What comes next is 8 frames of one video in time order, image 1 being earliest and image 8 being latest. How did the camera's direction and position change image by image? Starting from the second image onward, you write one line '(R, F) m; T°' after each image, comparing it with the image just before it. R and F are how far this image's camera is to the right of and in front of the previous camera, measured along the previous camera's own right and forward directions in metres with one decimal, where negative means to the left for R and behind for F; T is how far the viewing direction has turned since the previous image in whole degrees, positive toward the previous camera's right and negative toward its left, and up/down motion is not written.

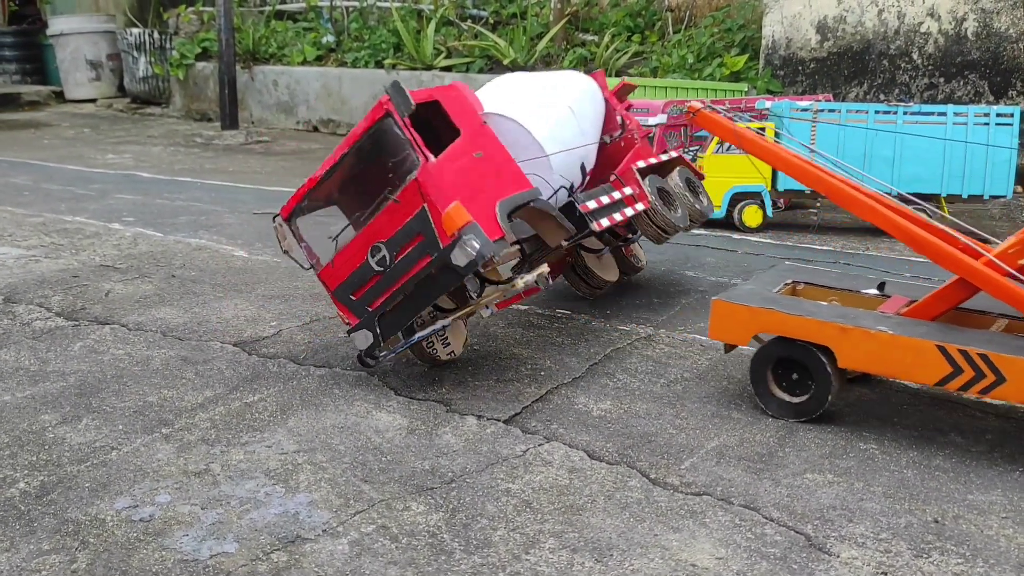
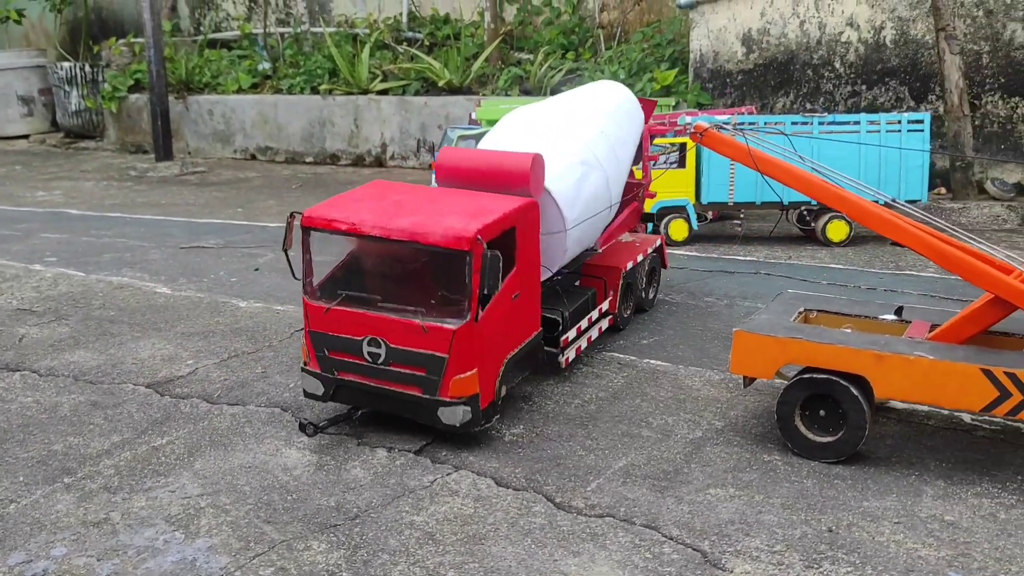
(+0.3, 0.0) m; +3°
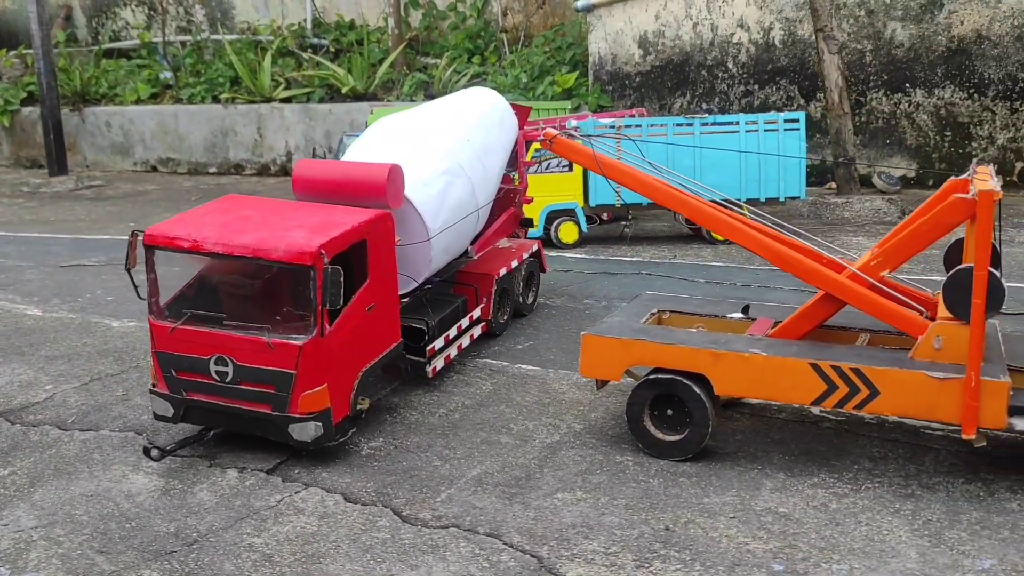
(+0.5, 0.0) m; +5°
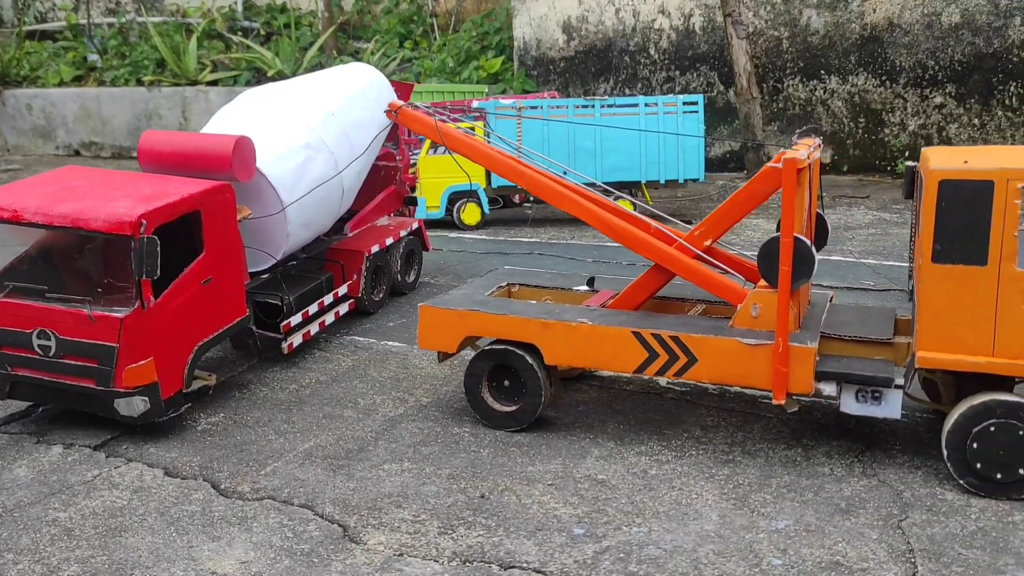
(+0.7, 0.0) m; +3°
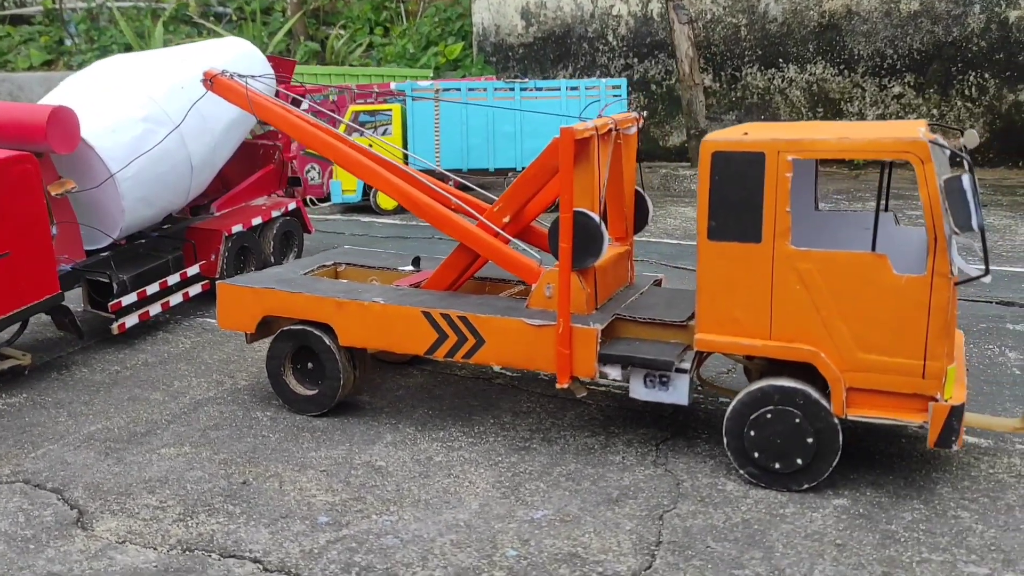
(+1.2, +0.3) m; 0°
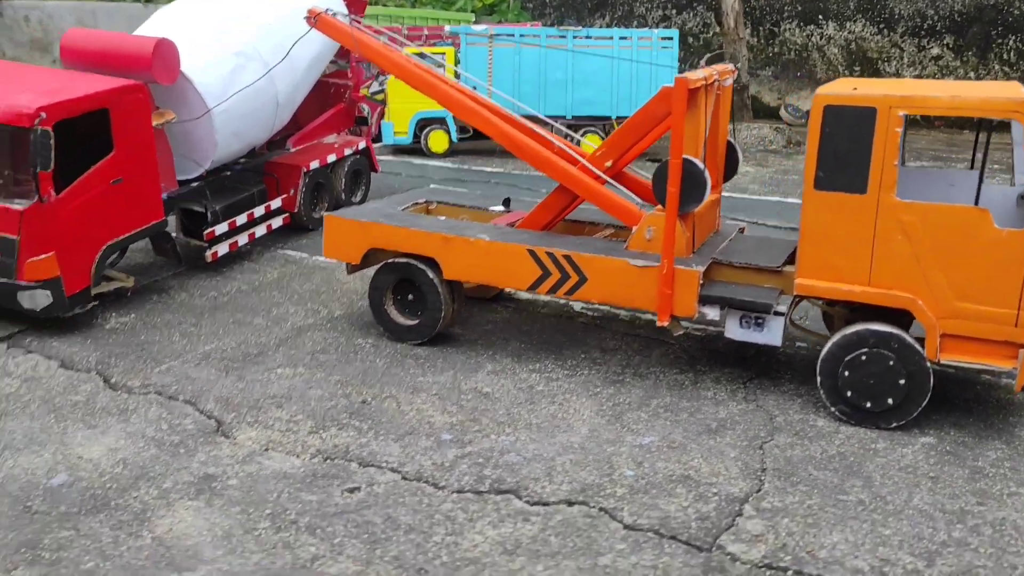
(-0.5, -0.3) m; 0°
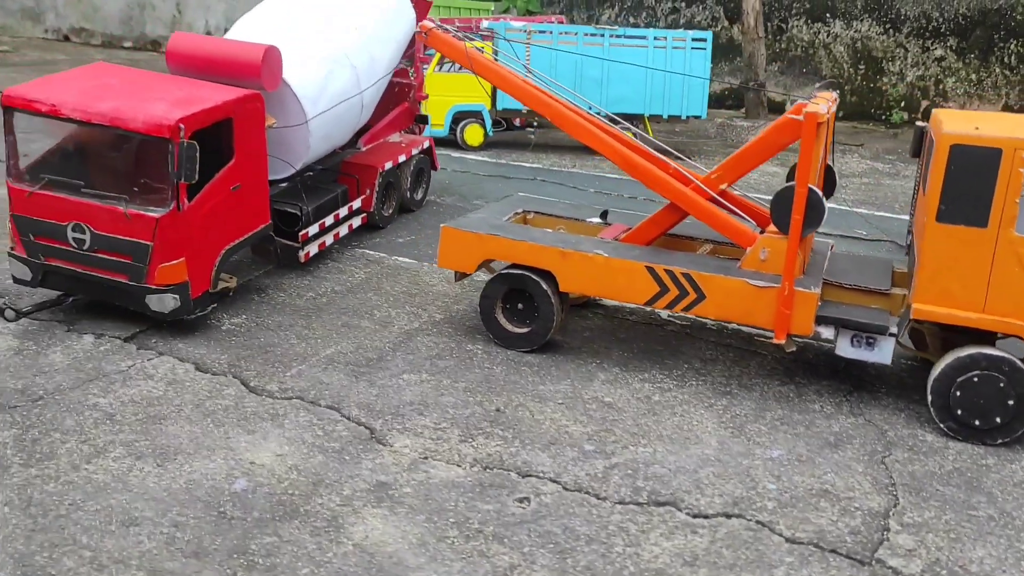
(-0.9, -0.2) m; +2°
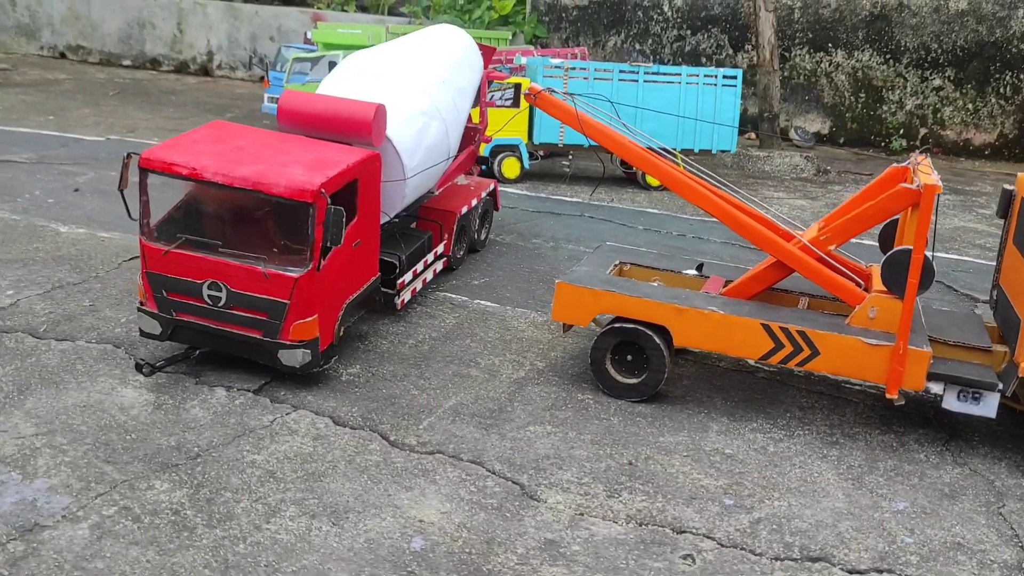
(-1.0, -0.3) m; +2°
